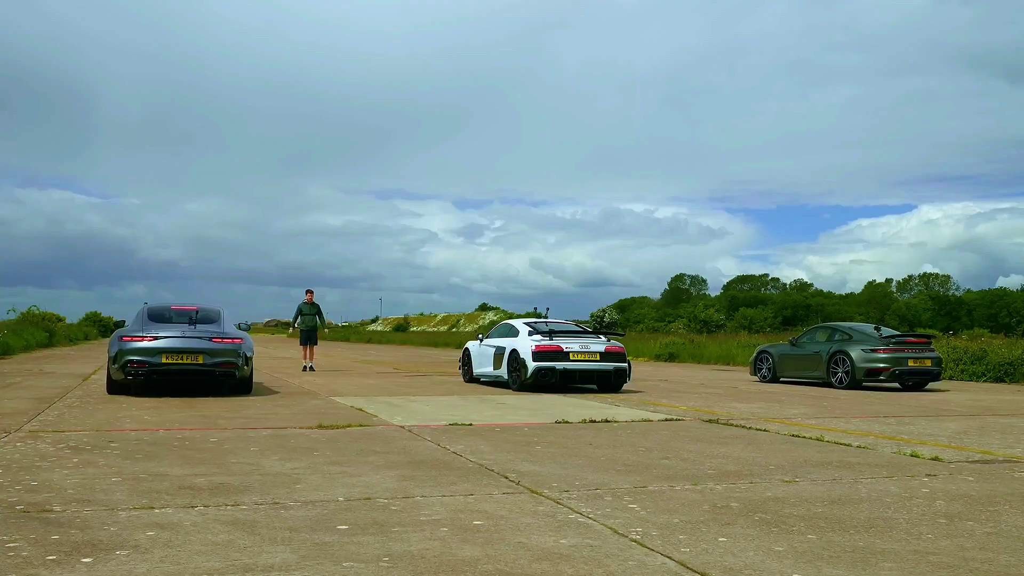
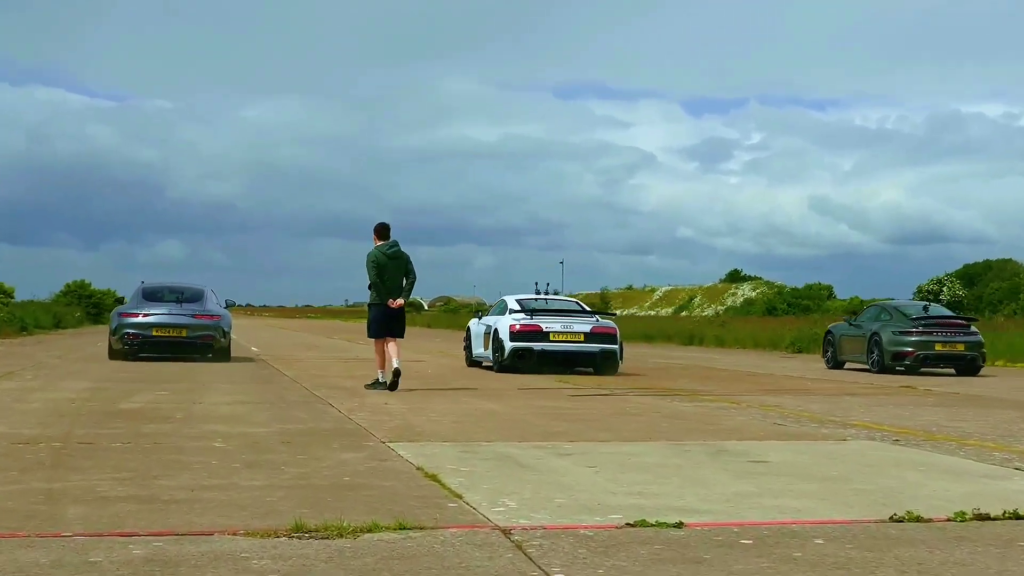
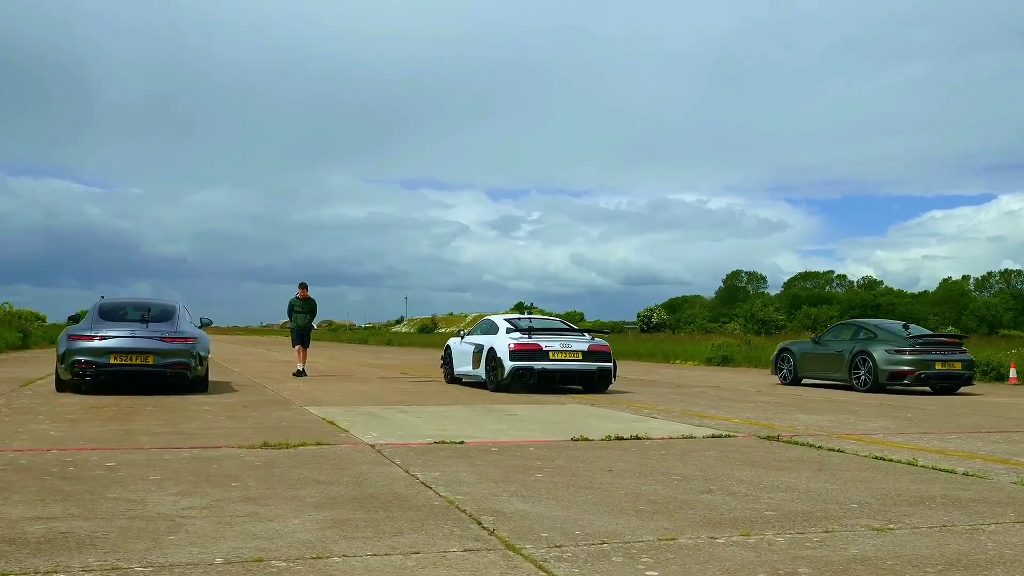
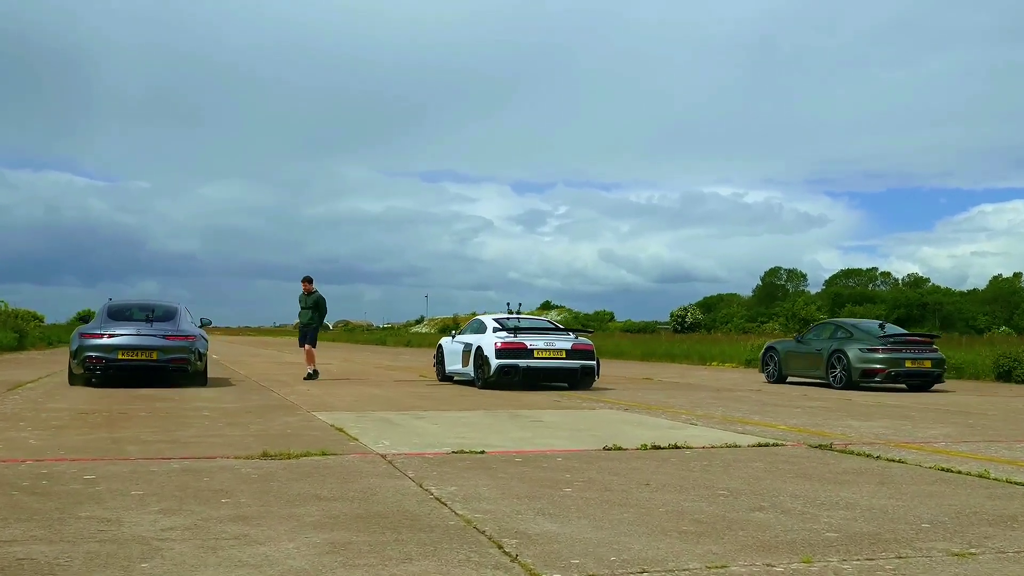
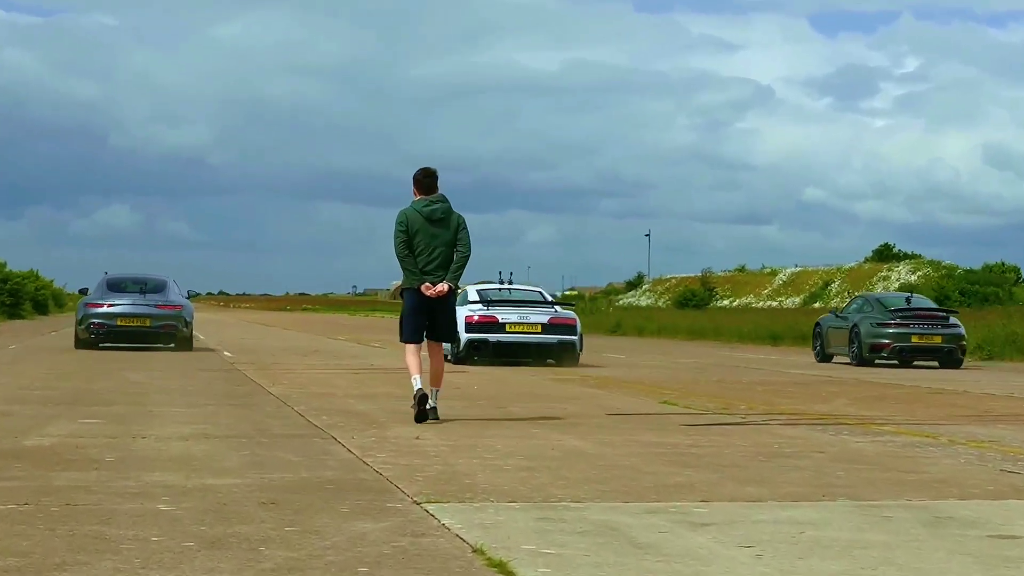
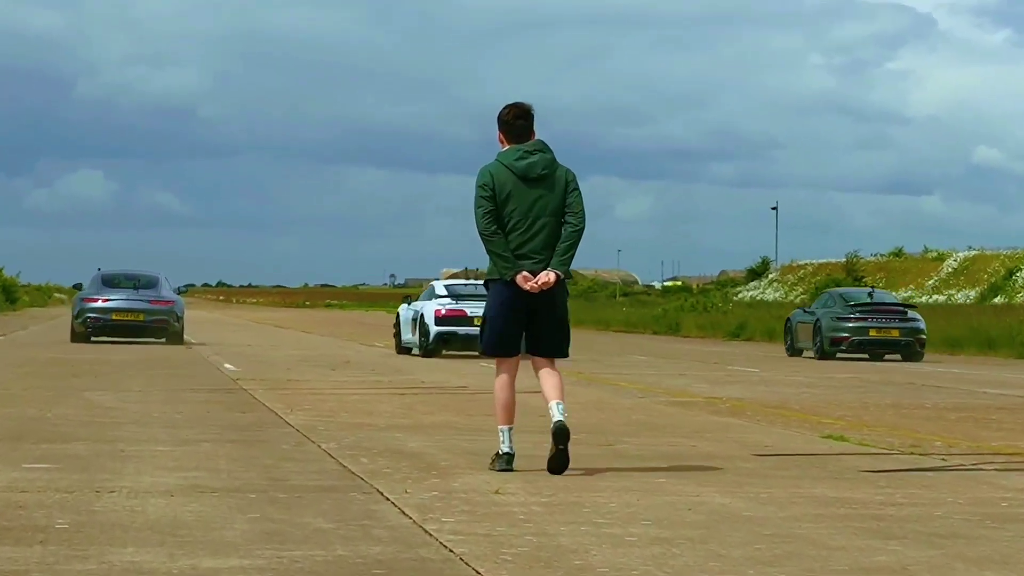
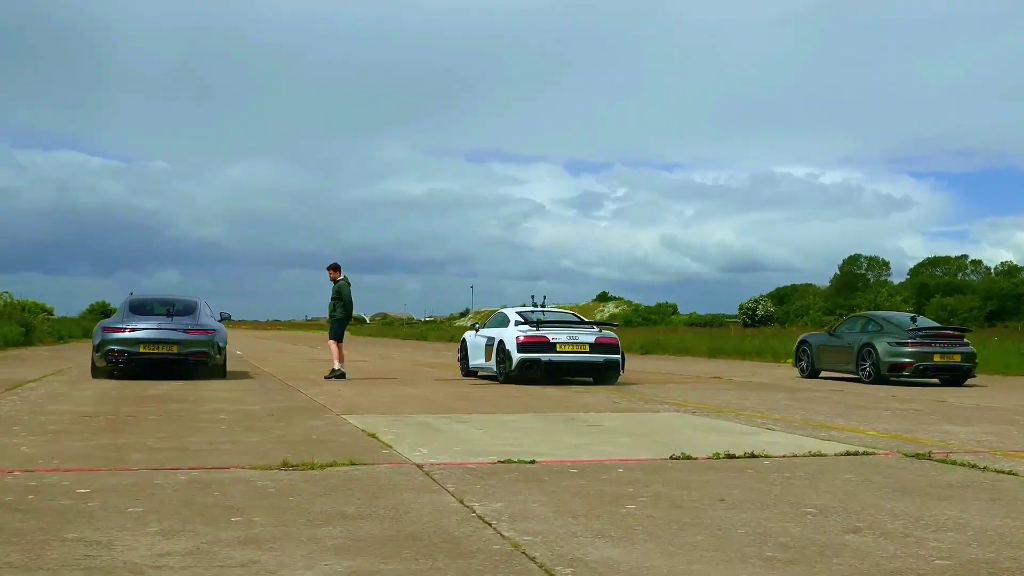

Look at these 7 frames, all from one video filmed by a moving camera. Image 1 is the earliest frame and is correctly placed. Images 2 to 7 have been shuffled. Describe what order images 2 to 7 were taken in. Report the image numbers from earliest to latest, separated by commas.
3, 4, 7, 2, 5, 6
